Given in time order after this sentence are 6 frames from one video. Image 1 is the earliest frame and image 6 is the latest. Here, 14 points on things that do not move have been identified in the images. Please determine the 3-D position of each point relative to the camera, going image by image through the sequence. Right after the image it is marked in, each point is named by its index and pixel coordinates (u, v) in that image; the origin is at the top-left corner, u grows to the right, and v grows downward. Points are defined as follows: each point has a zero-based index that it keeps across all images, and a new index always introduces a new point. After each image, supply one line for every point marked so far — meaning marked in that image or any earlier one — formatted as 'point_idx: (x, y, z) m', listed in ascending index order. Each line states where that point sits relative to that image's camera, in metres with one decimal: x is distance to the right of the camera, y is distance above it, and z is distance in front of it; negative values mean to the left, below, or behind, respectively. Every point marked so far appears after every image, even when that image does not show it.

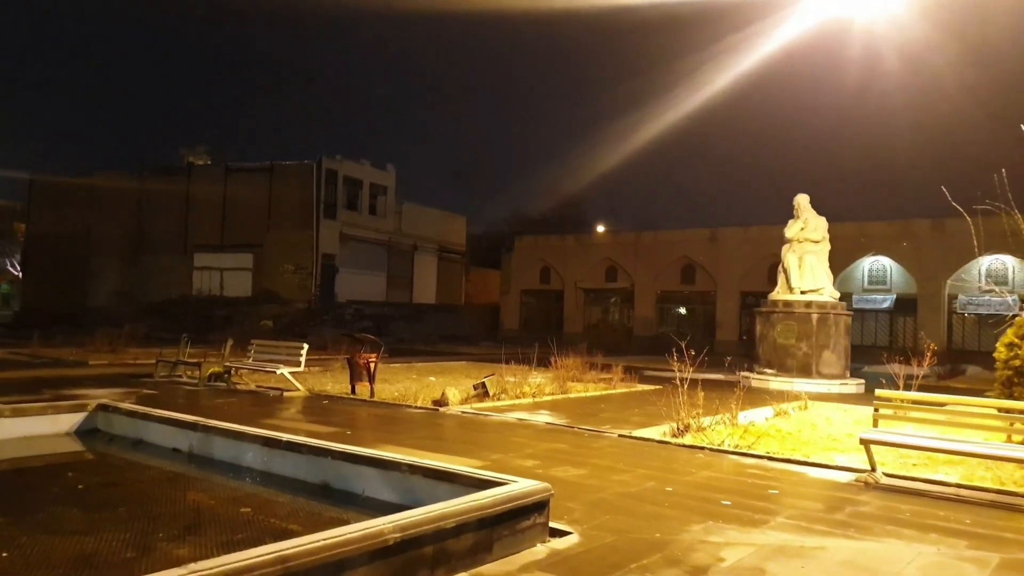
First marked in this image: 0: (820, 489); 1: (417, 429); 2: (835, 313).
0: (+3.1, -2.0, +7.9) m
1: (-1.4, -2.0, +11.1) m
2: (+7.9, -0.6, +19.0) m
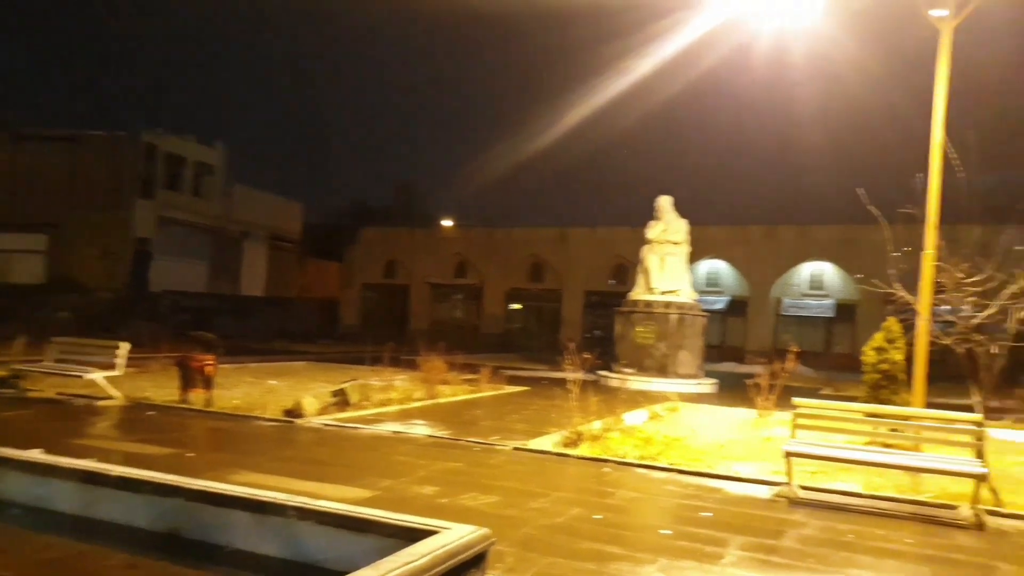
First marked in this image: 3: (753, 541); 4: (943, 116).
0: (+2.2, -2.0, +7.2) m
1: (-2.9, -1.9, +9.3) m
2: (+4.5, -0.6, +19.1) m
3: (+1.9, -2.0, +6.2) m
4: (+5.6, +2.3, +10.2) m
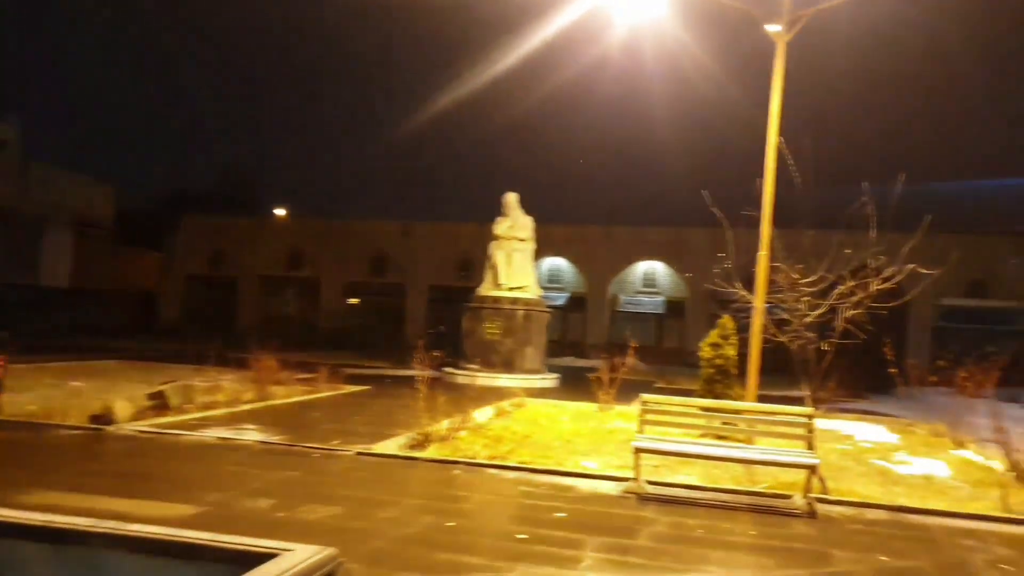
0: (+0.8, -2.0, +7.1) m
1: (-4.6, -1.8, +8.2) m
2: (+0.6, -0.6, +19.3) m
3: (+0.8, -2.0, +6.1) m
4: (+3.6, +2.3, +10.7) m
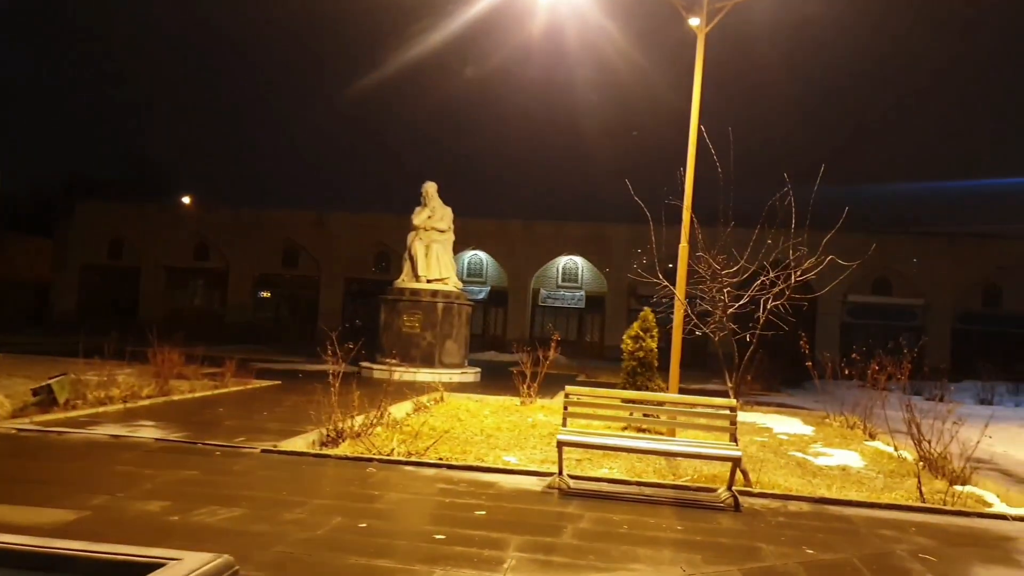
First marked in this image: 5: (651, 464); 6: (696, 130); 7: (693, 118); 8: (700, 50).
0: (+0.1, -1.9, +6.8) m
1: (-5.4, -1.6, +7.3) m
2: (-1.3, -0.4, +18.9) m
3: (+0.1, -1.9, +5.8) m
4: (+2.6, +2.4, +10.7) m
5: (+1.6, -2.0, +8.7) m
6: (+2.5, +2.1, +10.5) m
7: (+2.5, +2.3, +10.7) m
8: (+2.8, +3.5, +11.4) m
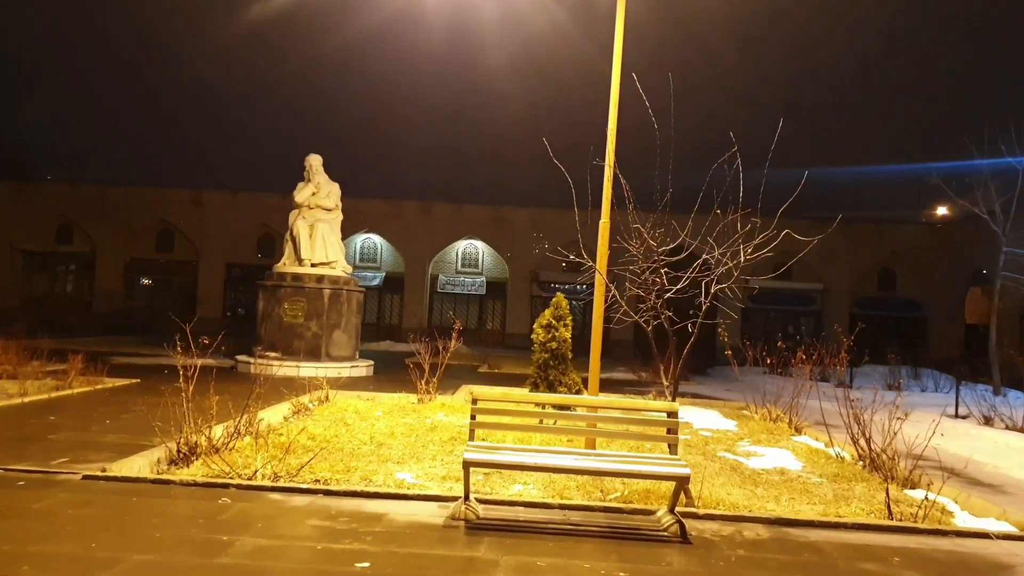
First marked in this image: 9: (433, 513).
0: (-0.7, -1.7, +5.3) m
1: (-6.1, -1.5, +5.0) m
2: (-3.6, 0.0, +17.0) m
3: (-0.4, -1.8, +4.3) m
4: (+1.3, +2.6, +9.3) m
5: (+0.6, -1.8, +7.3) m
6: (+1.3, +2.4, +9.2) m
7: (+1.3, +2.6, +9.3) m
8: (+1.4, +3.7, +10.1) m
9: (-0.6, -1.7, +6.0) m
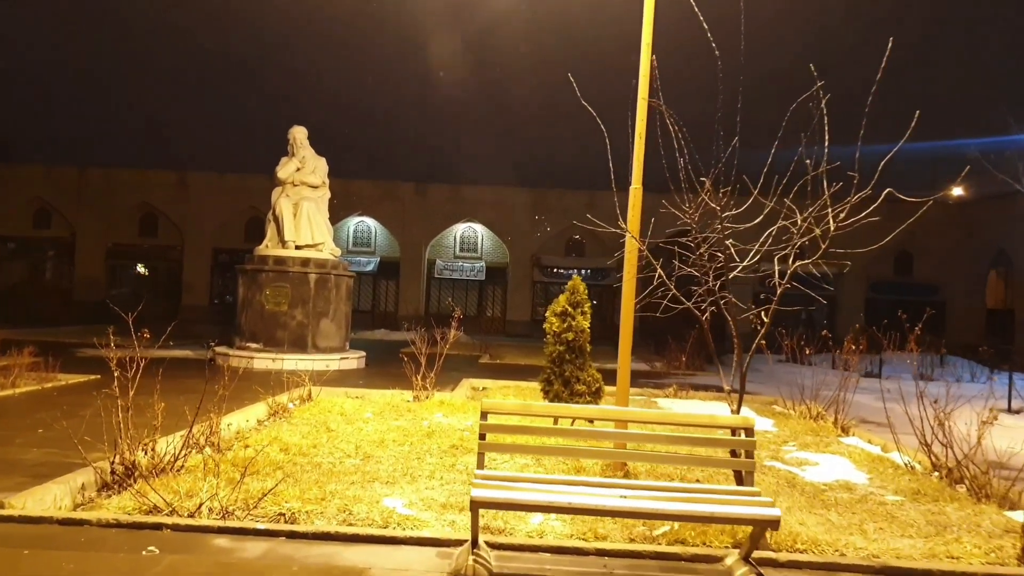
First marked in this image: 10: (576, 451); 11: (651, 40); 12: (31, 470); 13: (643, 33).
0: (-0.5, -1.6, +3.8) m
1: (-6.0, -1.4, +3.6) m
2: (-3.5, +0.3, +15.5) m
3: (-0.3, -1.7, +2.8) m
4: (+1.4, +2.8, +7.8) m
5: (+0.7, -1.6, +5.8) m
6: (+1.4, +2.6, +7.6) m
7: (+1.4, +2.8, +7.8) m
8: (+1.5, +4.0, +8.5) m
9: (-0.5, -1.6, +4.6) m
10: (+0.4, -1.0, +4.9) m
11: (+1.4, +2.2, +7.6) m
12: (-4.0, -1.5, +6.4) m
13: (+1.3, +2.2, +7.5) m
